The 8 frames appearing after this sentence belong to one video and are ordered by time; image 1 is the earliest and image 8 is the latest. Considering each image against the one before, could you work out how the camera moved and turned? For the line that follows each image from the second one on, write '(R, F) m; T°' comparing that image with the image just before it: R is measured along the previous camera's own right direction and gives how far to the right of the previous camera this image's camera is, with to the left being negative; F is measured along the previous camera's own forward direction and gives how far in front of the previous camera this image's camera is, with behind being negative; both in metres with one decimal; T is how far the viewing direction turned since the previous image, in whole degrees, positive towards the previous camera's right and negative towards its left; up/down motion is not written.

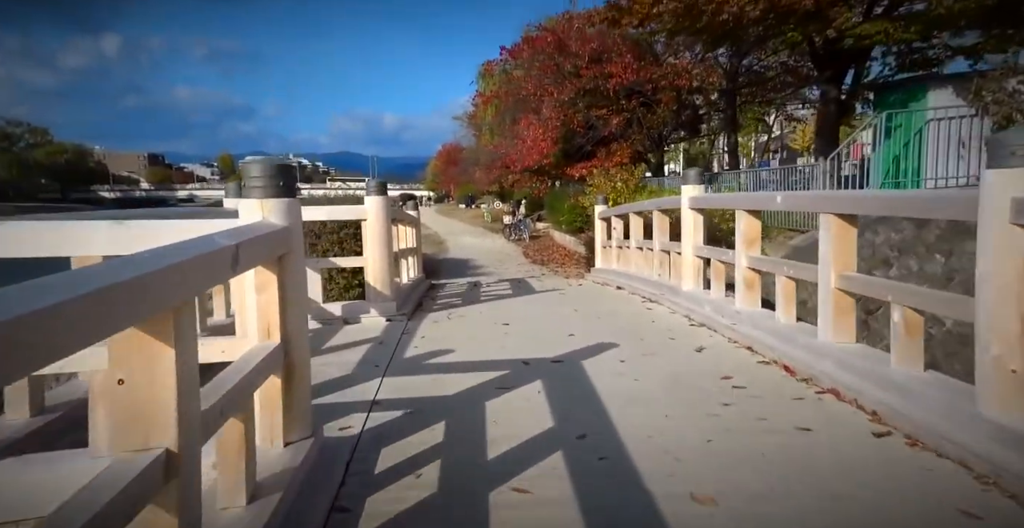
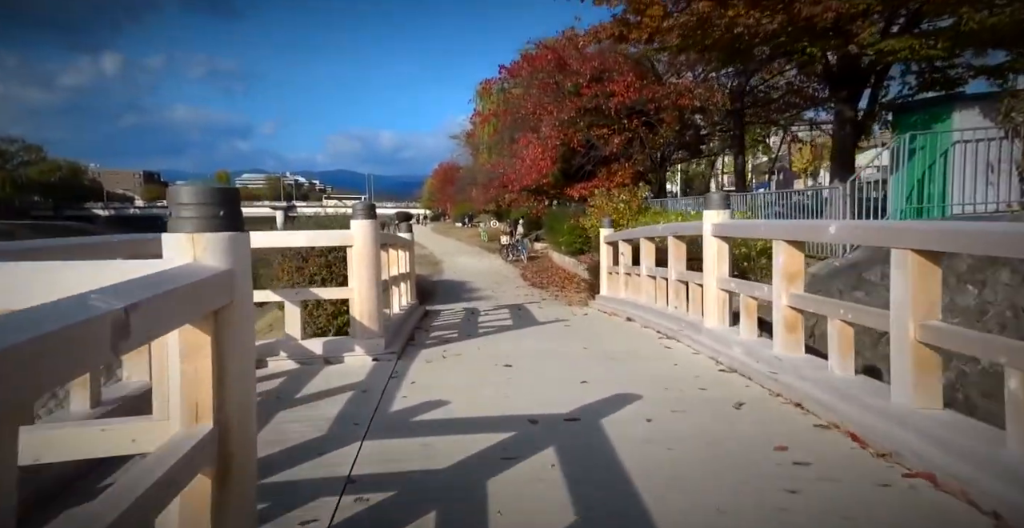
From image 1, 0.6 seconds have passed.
(-0.1, +0.7) m; 0°
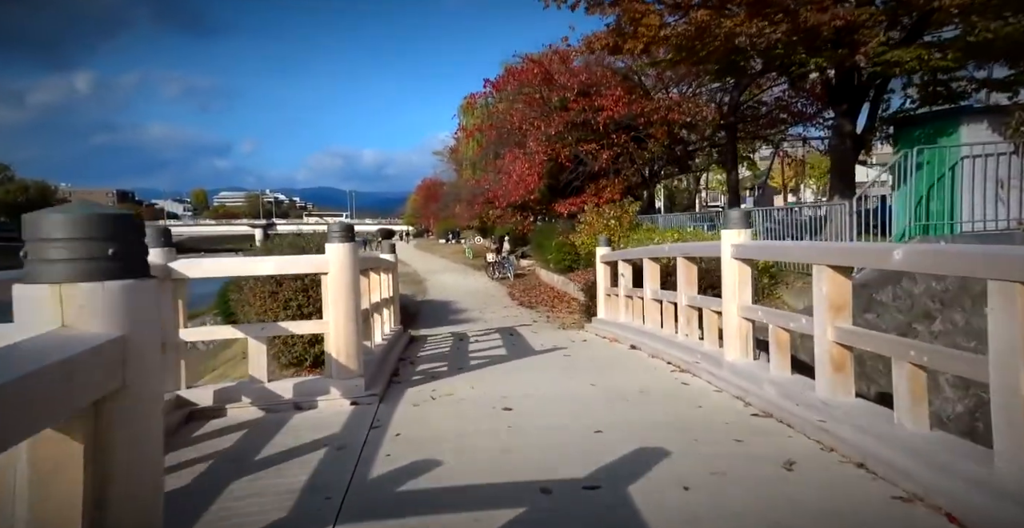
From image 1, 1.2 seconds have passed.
(-0.1, +0.6) m; +1°
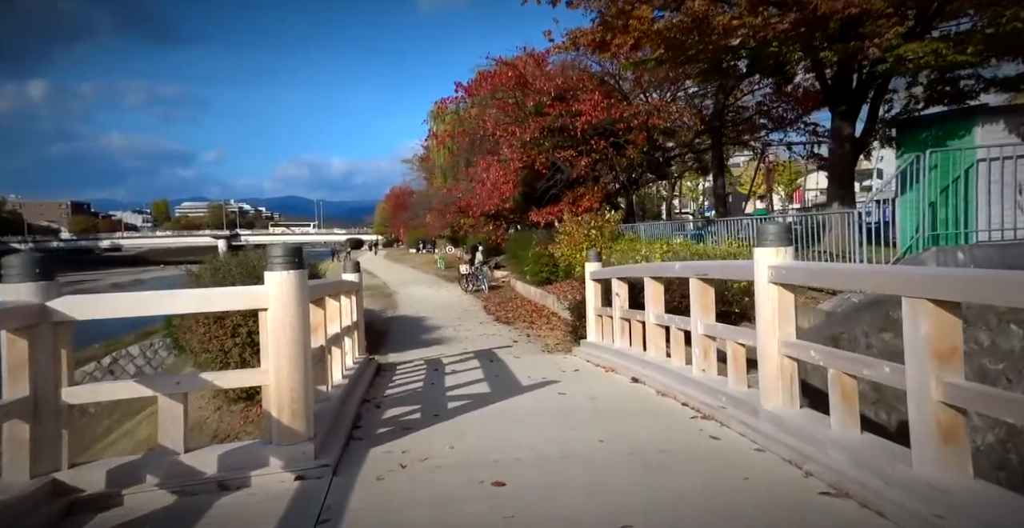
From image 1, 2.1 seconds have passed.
(-0.1, +1.0) m; +3°
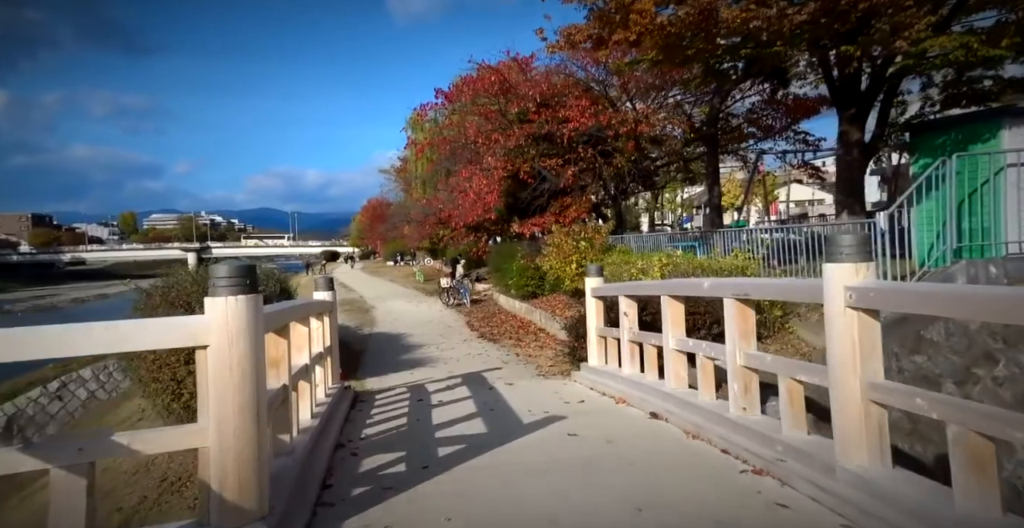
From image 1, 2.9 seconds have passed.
(-0.2, +0.9) m; +2°
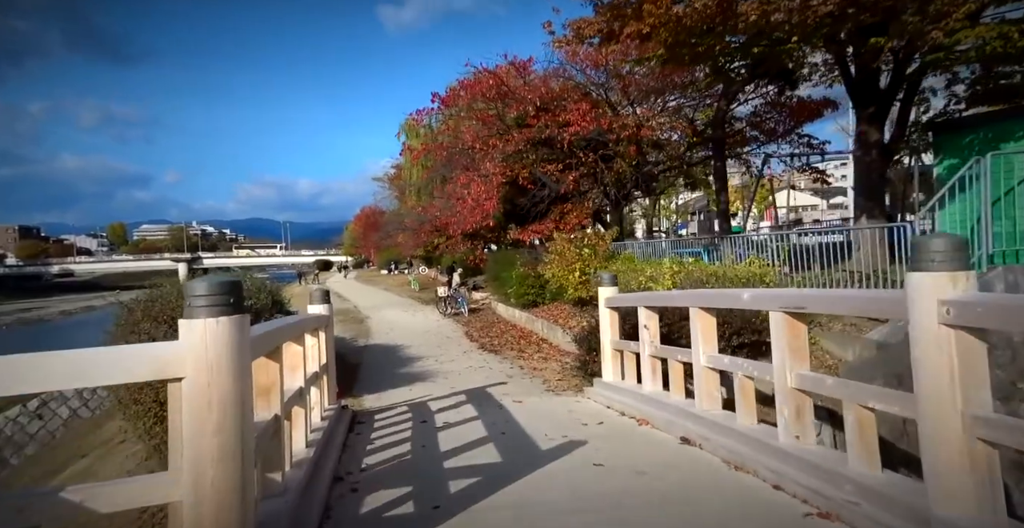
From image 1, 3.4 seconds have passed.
(-0.2, +0.5) m; +1°
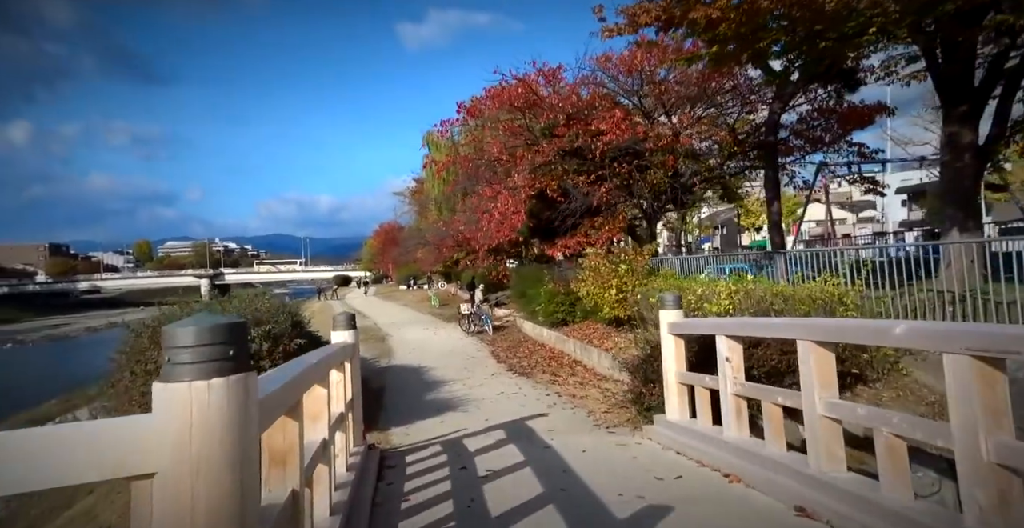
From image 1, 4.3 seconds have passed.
(-0.3, +0.9) m; -2°
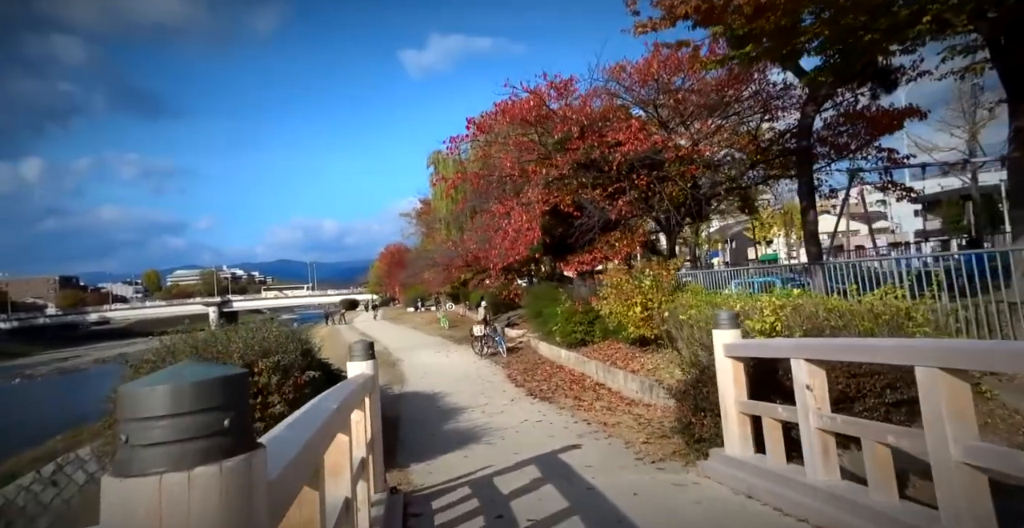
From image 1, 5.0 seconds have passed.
(-0.3, +0.7) m; 0°
